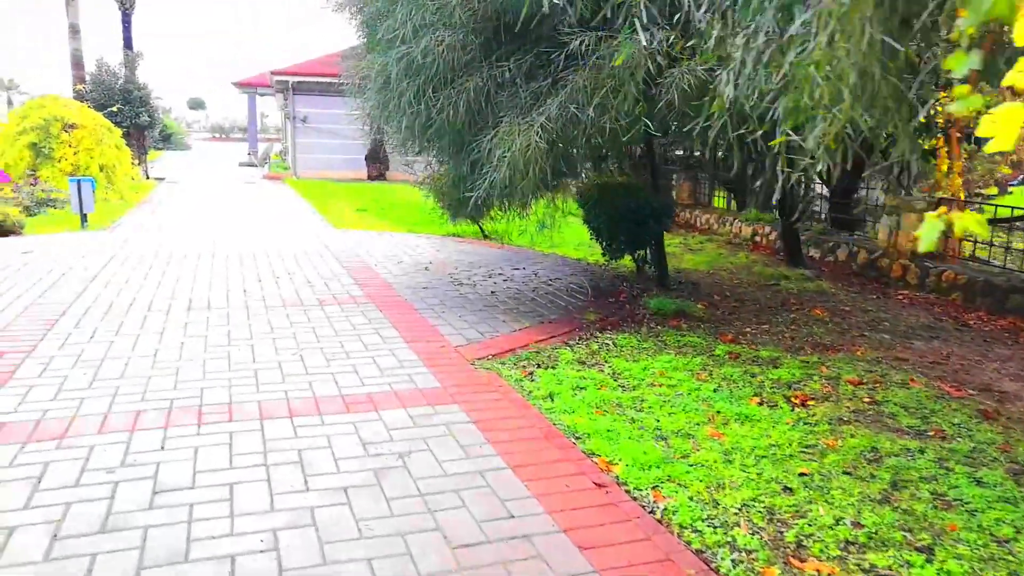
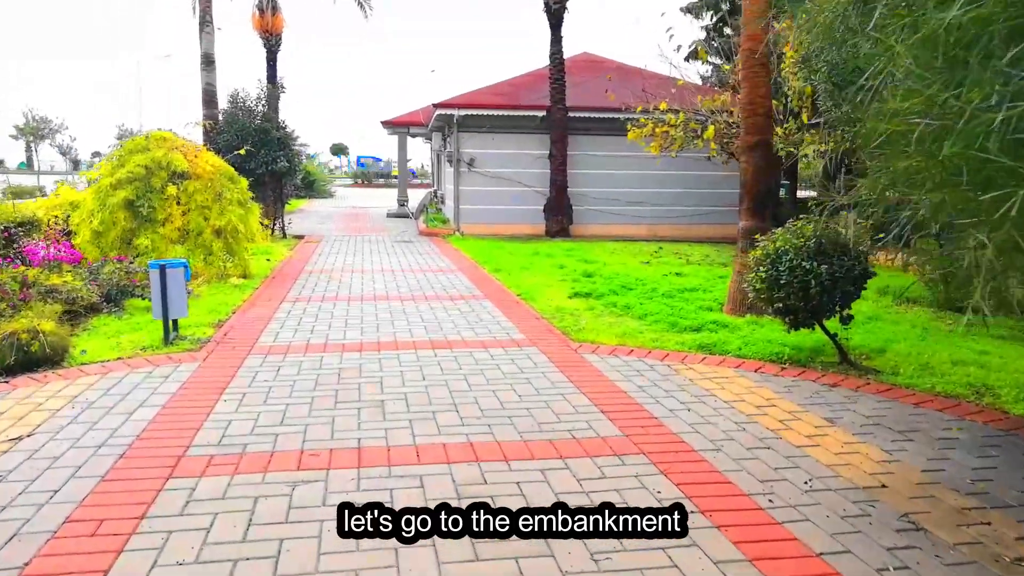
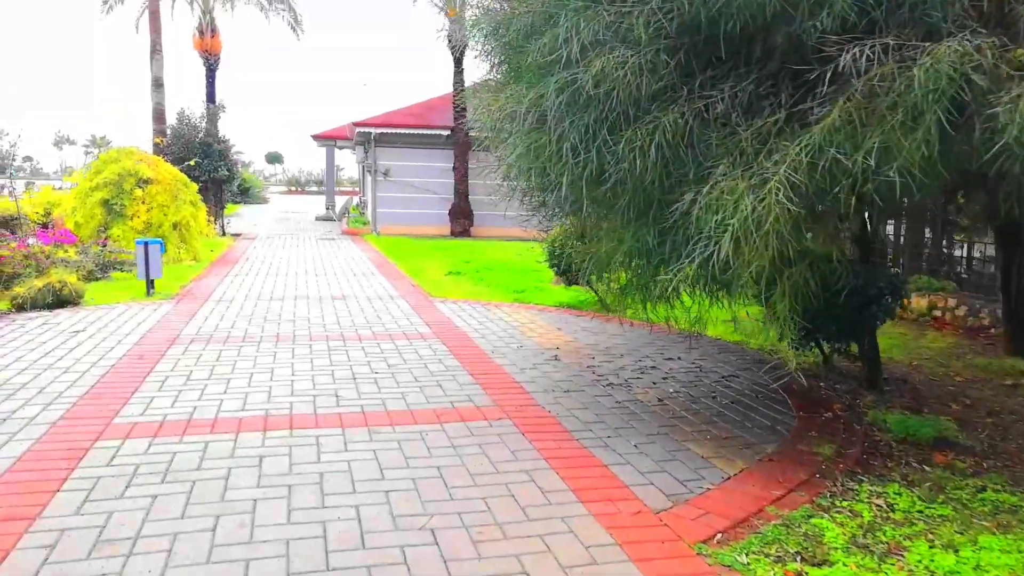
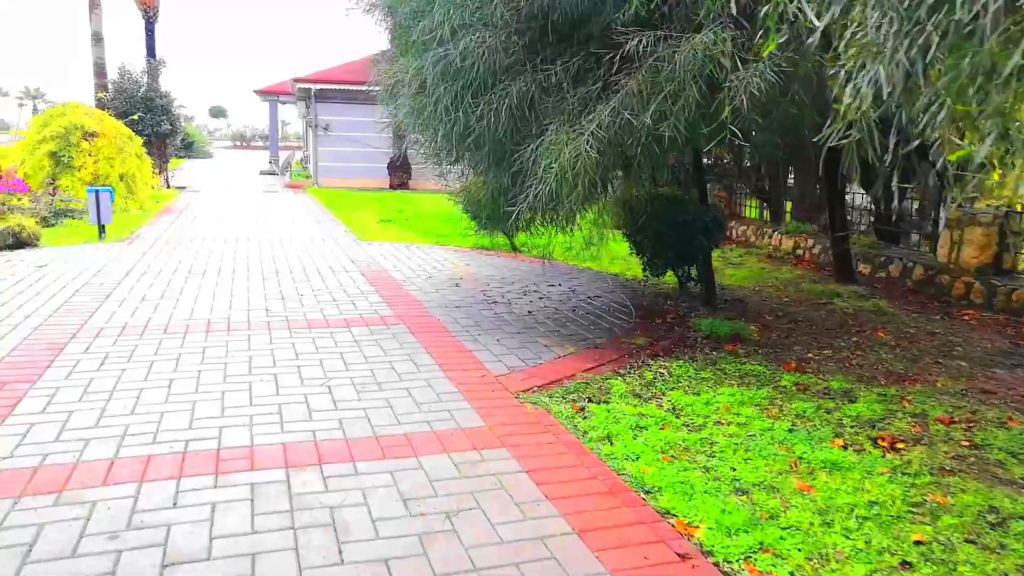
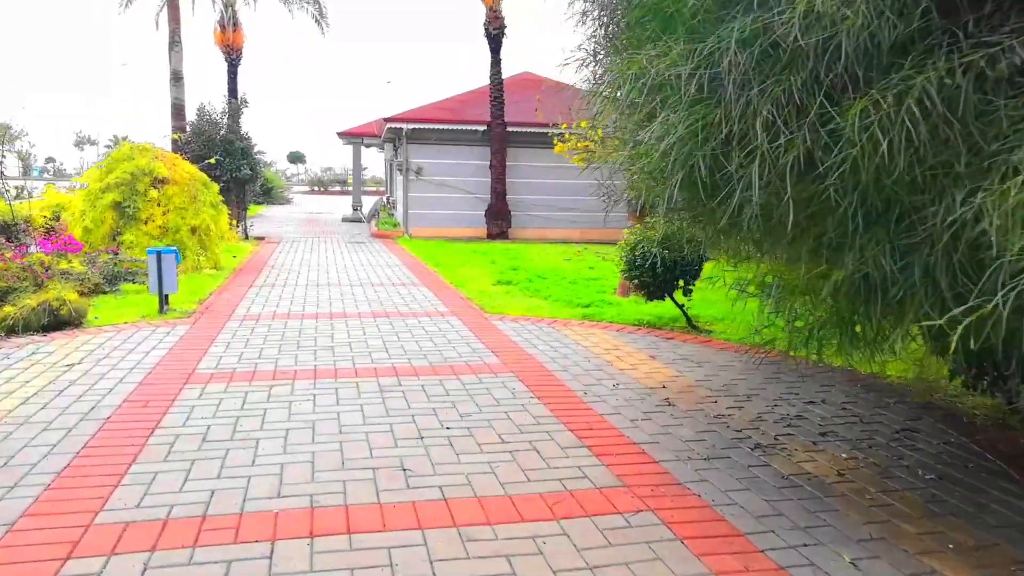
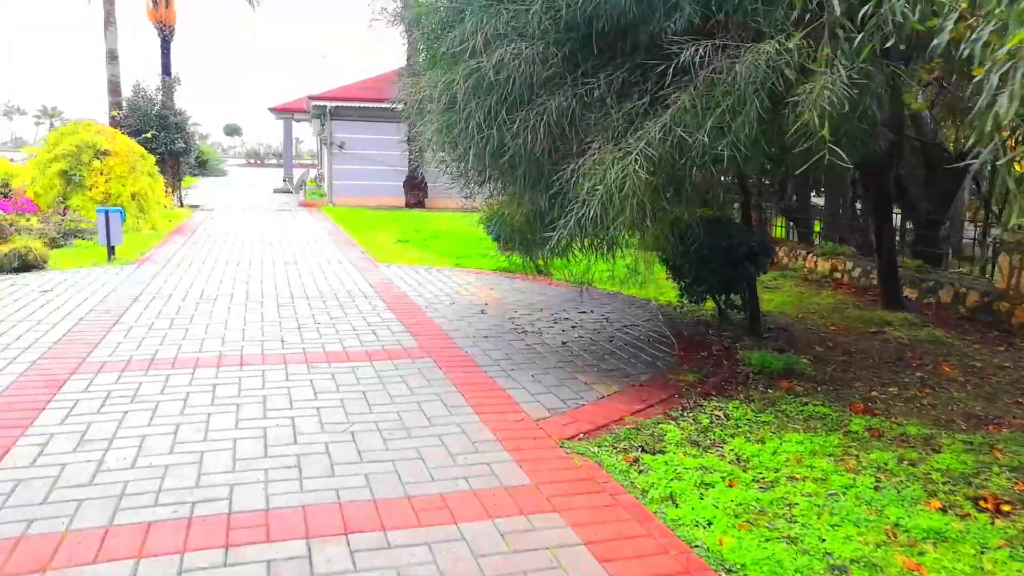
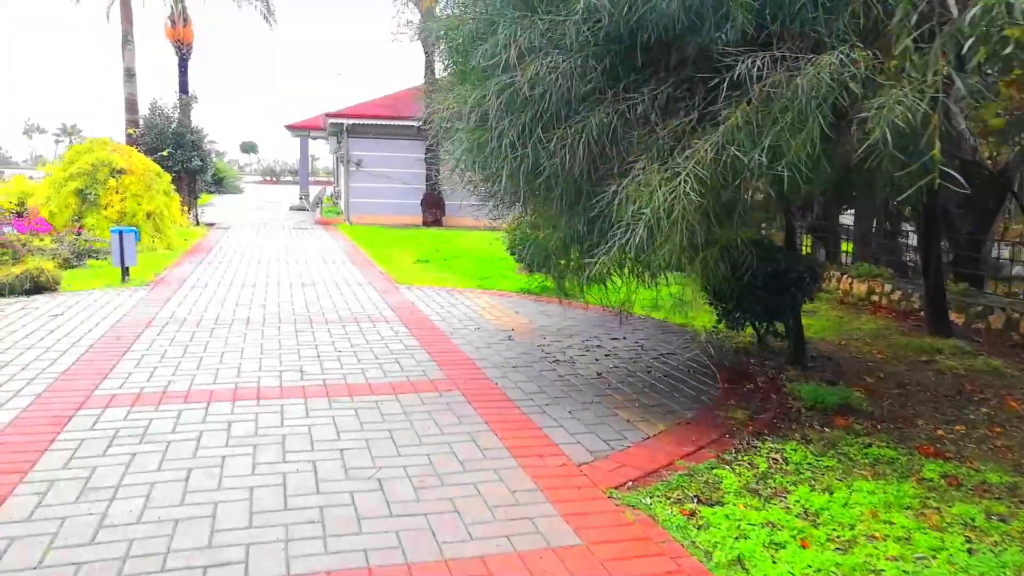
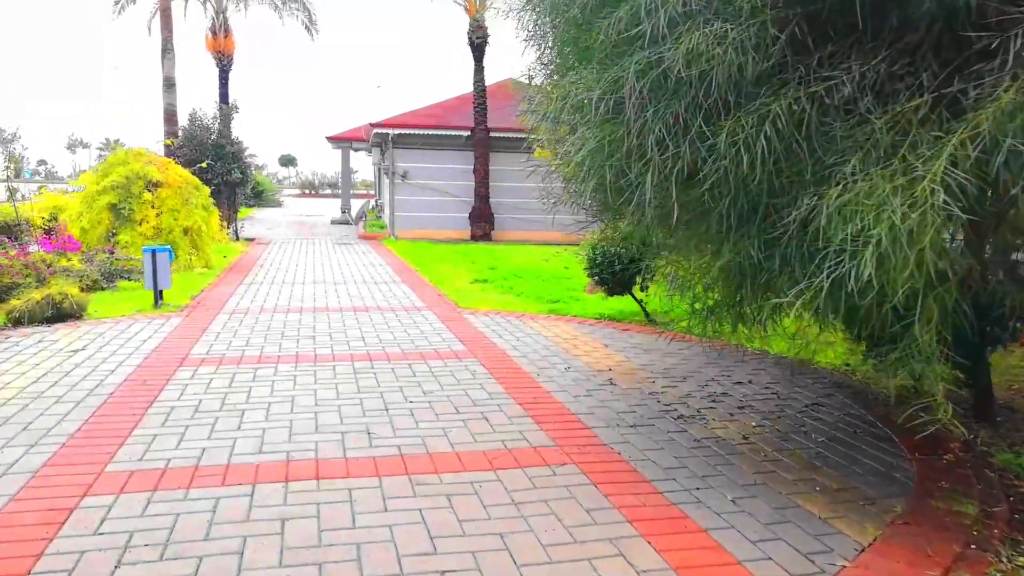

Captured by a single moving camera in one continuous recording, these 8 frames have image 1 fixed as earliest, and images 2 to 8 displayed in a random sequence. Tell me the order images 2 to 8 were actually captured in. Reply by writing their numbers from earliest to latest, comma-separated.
4, 6, 7, 3, 8, 5, 2
